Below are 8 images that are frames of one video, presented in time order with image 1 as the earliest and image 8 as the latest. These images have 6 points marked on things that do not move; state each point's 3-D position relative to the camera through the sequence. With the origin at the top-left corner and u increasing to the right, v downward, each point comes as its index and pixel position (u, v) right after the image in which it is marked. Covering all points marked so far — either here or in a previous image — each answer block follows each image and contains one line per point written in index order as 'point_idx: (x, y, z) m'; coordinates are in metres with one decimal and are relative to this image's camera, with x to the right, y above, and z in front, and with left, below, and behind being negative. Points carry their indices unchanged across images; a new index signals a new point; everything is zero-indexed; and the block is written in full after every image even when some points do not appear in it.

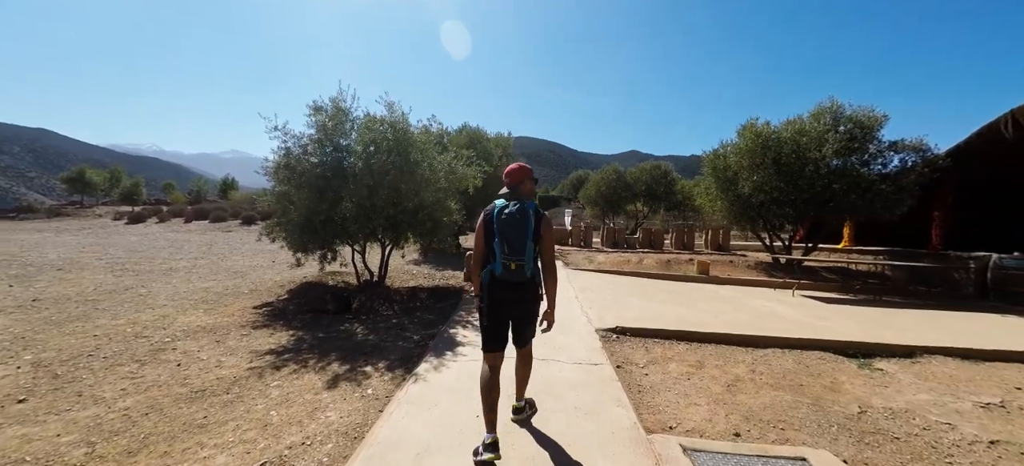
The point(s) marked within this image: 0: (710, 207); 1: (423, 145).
0: (+6.2, +0.8, +11.5) m
1: (-1.6, +1.5, +6.5) m
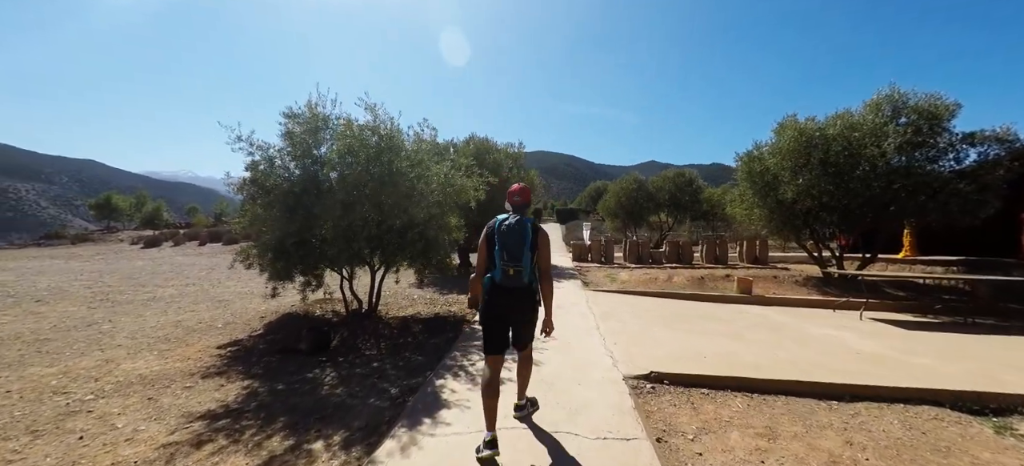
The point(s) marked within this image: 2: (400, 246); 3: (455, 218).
0: (+6.5, +0.5, +10.2) m
1: (-1.6, +1.1, +5.6) m
2: (-1.7, -0.2, +5.4) m
3: (-1.1, +0.3, +6.9) m
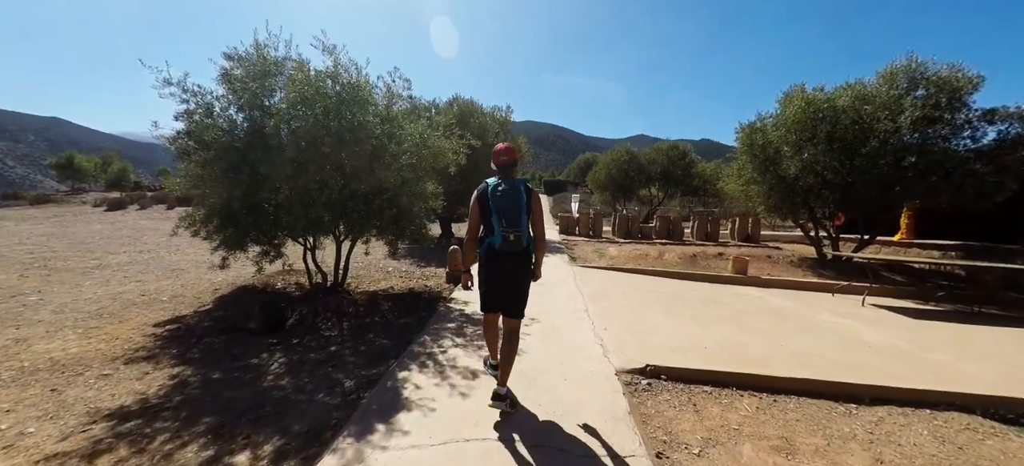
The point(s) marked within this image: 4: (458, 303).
0: (+6.2, +1.1, +9.8) m
1: (-1.8, +1.6, +4.9) m
2: (-1.9, +0.2, +4.8) m
3: (-1.3, +0.8, +6.2) m
4: (-0.8, -1.0, +5.1) m
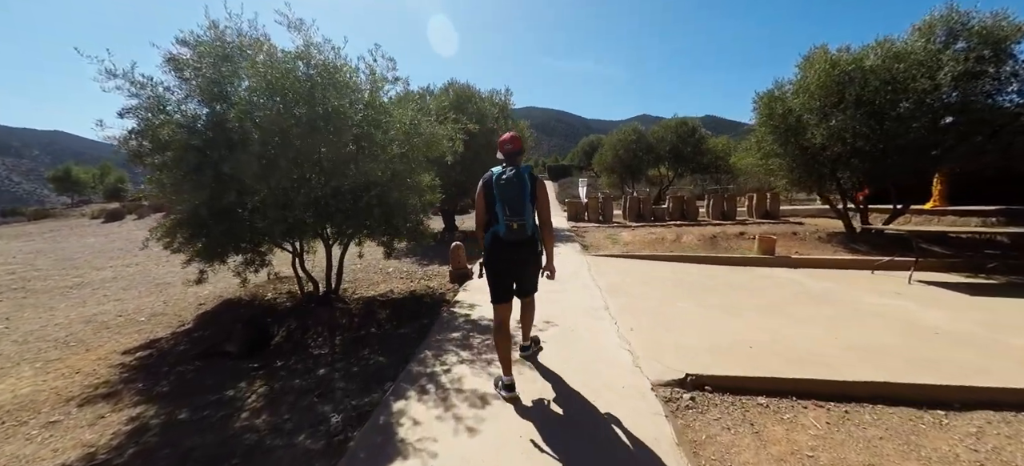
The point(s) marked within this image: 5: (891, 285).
0: (+6.2, +1.7, +9.1) m
1: (-1.8, +1.6, +4.3) m
2: (-1.8, +0.2, +4.2) m
3: (-1.3, +0.9, +5.6) m
4: (-0.6, -0.9, +4.6) m
5: (+5.2, -0.7, +5.0) m
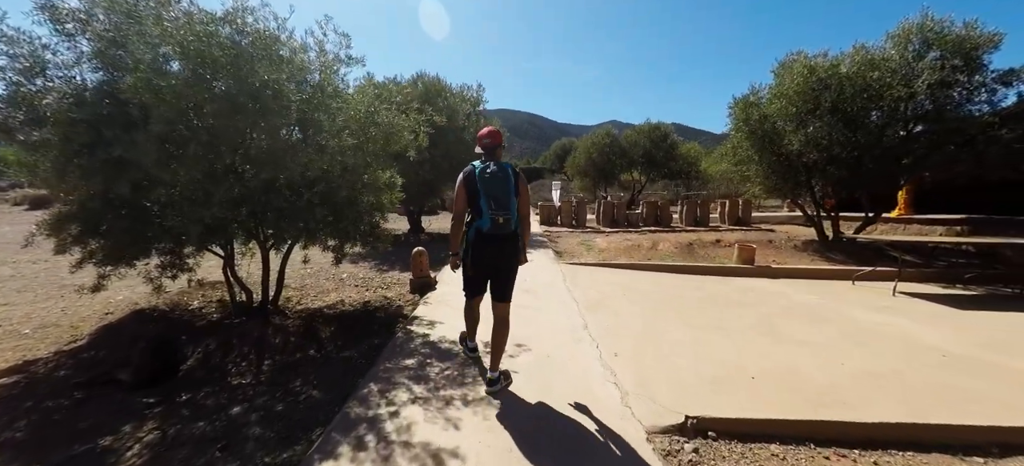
0: (+5.6, +1.5, +9.0) m
1: (-2.1, +1.5, +3.6) m
2: (-2.1, +0.2, +3.5) m
3: (-1.7, +0.8, +5.0) m
4: (-1.0, -1.0, +4.0) m
5: (+4.8, -0.9, +4.8) m
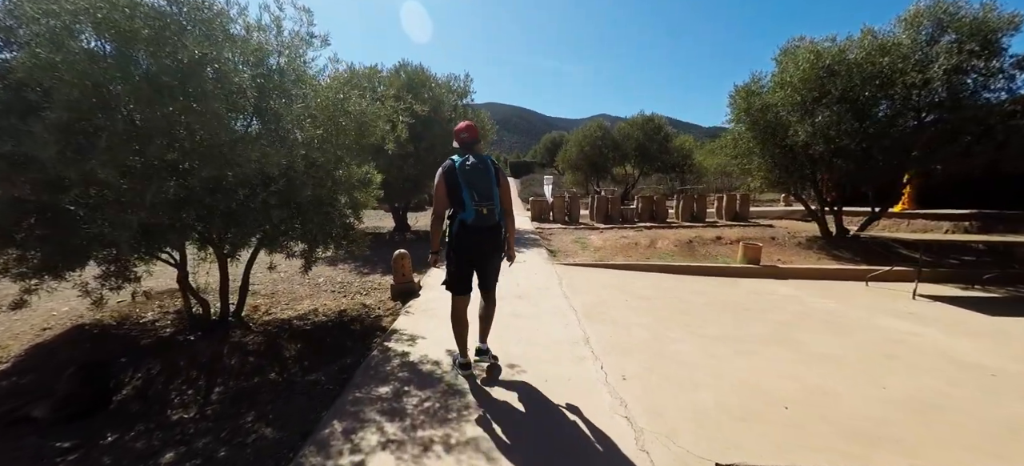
0: (+5.3, +1.6, +8.7) m
1: (-2.2, +1.5, +3.1) m
2: (-2.2, +0.1, +3.0) m
3: (-1.8, +0.8, +4.5) m
4: (-1.1, -1.0, +3.5) m
5: (+4.7, -0.9, +4.5) m
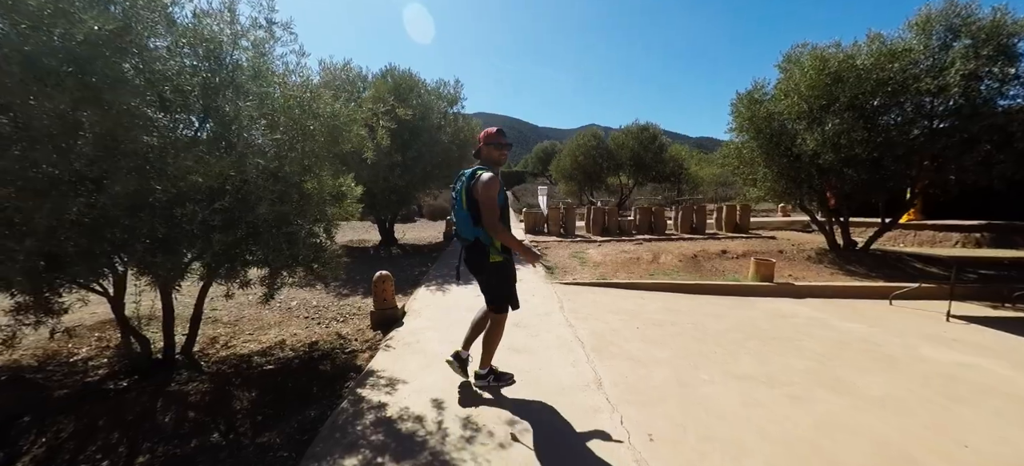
0: (+5.2, +1.3, +8.3) m
1: (-2.2, +1.3, +2.5) m
2: (-2.2, -0.1, +2.4) m
3: (-1.9, +0.6, +3.9) m
4: (-1.1, -1.2, +2.9) m
5: (+4.6, -1.1, +4.0) m
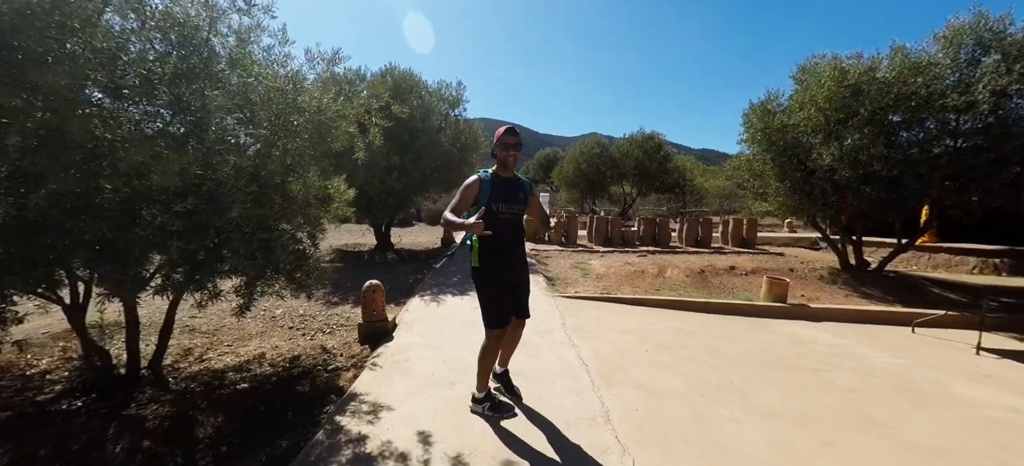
0: (+5.2, +1.0, +8.0) m
1: (-2.1, +1.3, +2.2) m
2: (-2.2, -0.1, +2.1) m
3: (-1.8, +0.5, +3.6) m
4: (-1.1, -1.3, +2.6) m
5: (+4.6, -1.3, +3.7) m
